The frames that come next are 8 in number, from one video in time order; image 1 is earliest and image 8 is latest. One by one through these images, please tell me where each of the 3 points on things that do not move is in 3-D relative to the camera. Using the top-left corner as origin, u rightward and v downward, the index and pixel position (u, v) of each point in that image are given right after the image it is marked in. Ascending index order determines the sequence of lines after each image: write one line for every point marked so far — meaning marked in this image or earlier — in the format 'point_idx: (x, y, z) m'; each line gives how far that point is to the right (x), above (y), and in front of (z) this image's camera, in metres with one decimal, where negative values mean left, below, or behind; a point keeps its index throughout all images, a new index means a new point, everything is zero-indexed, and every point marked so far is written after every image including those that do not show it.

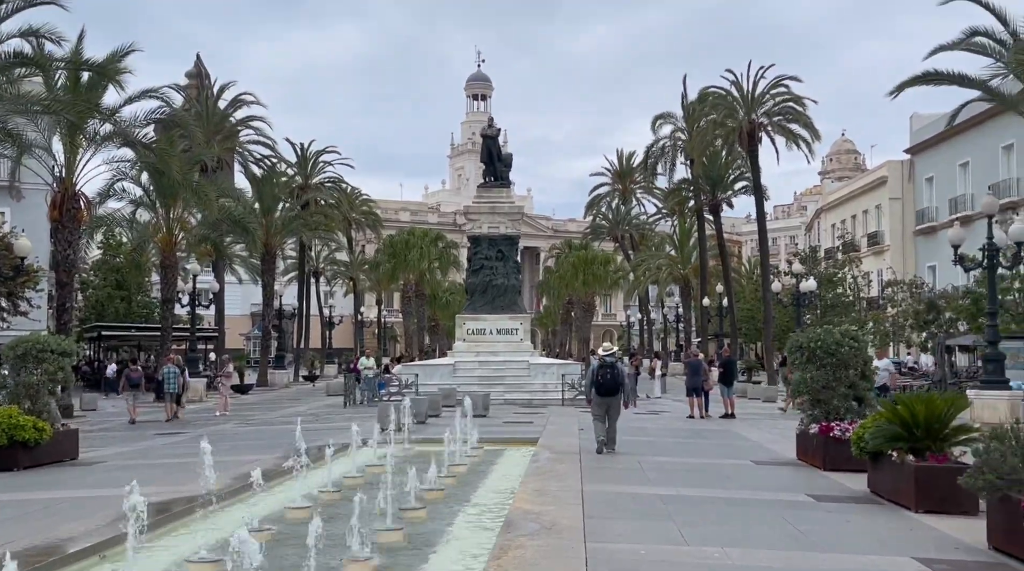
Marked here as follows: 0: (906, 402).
0: (+4.3, -1.3, +11.0) m
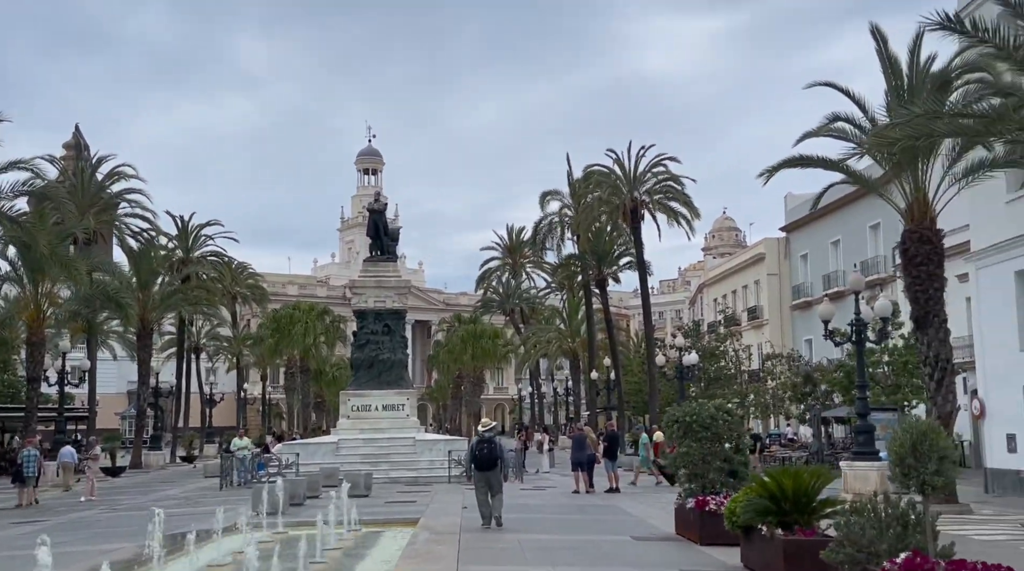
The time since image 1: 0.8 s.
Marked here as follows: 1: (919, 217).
0: (+2.9, -2.1, +11.2) m
1: (+8.1, +1.4, +19.9) m
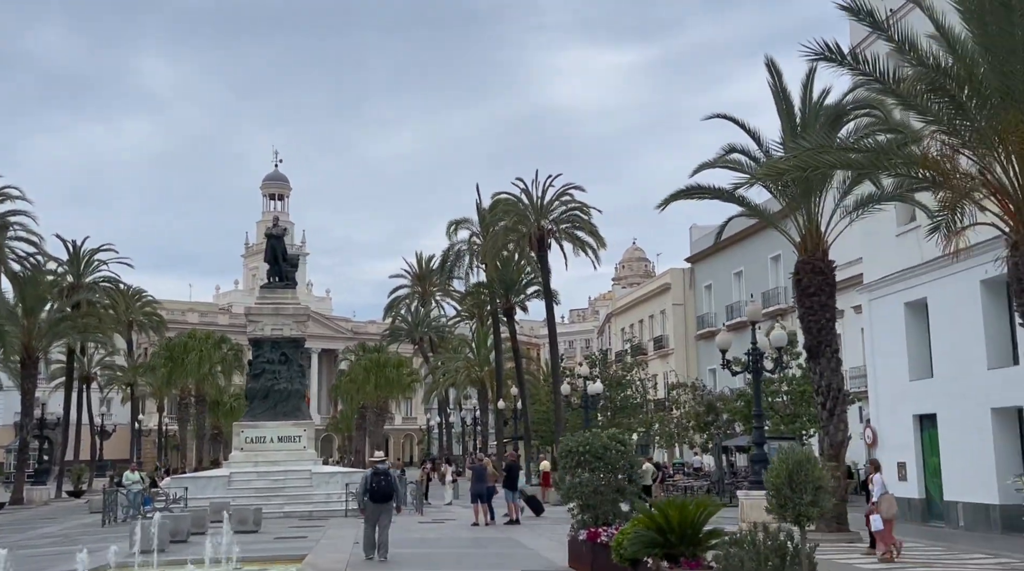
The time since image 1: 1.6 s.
0: (+1.6, -2.4, +11.0) m
1: (+6.0, +0.8, +20.2) m
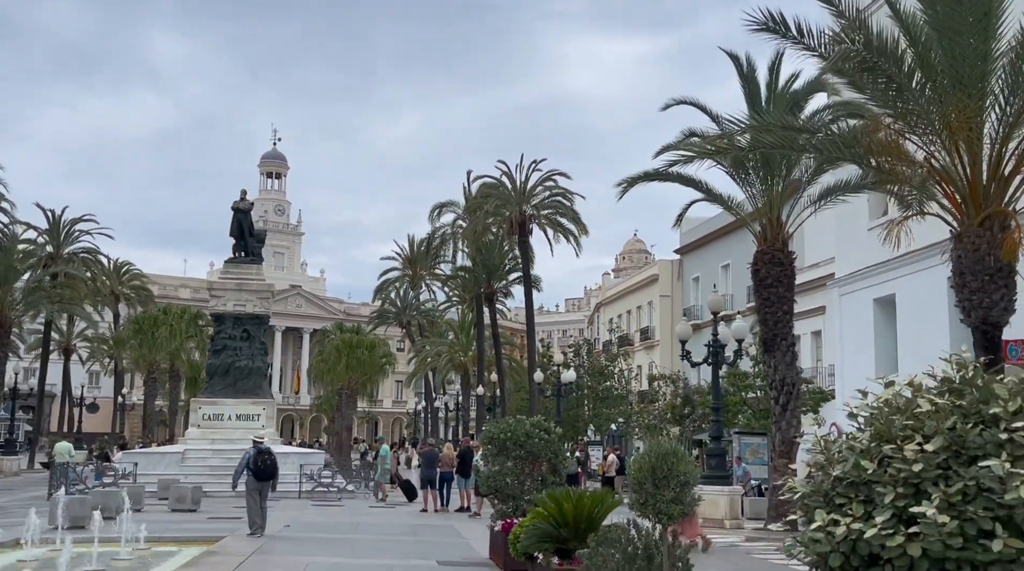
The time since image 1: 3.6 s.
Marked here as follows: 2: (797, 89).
0: (+0.5, -2.2, +10.4) m
1: (+5.0, +0.9, +19.5) m
2: (+5.3, +3.7, +18.7) m
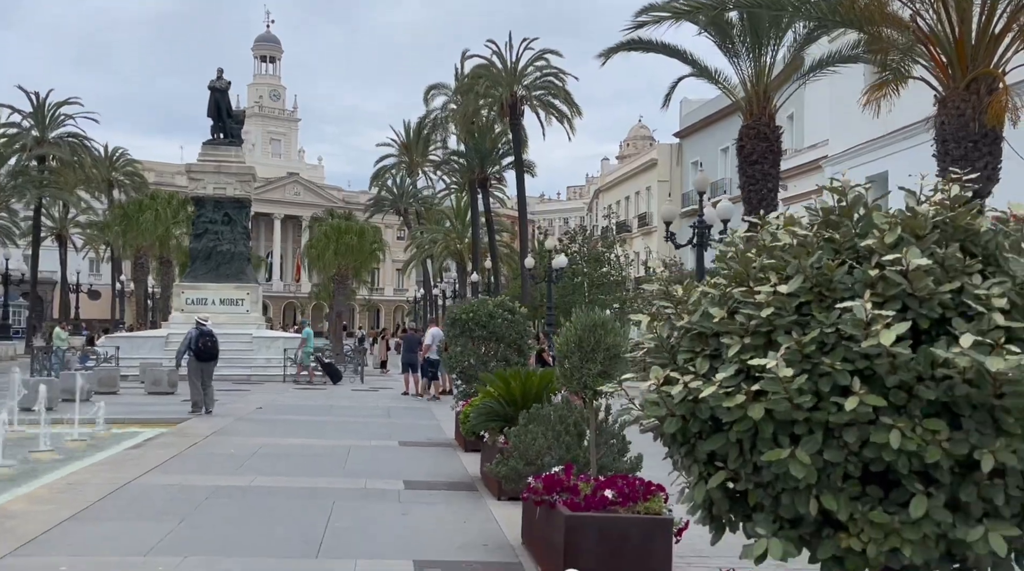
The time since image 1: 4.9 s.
0: (-0.1, -0.9, +9.9) m
1: (+4.6, +3.2, +18.6) m
2: (+4.9, +5.8, +17.6) m
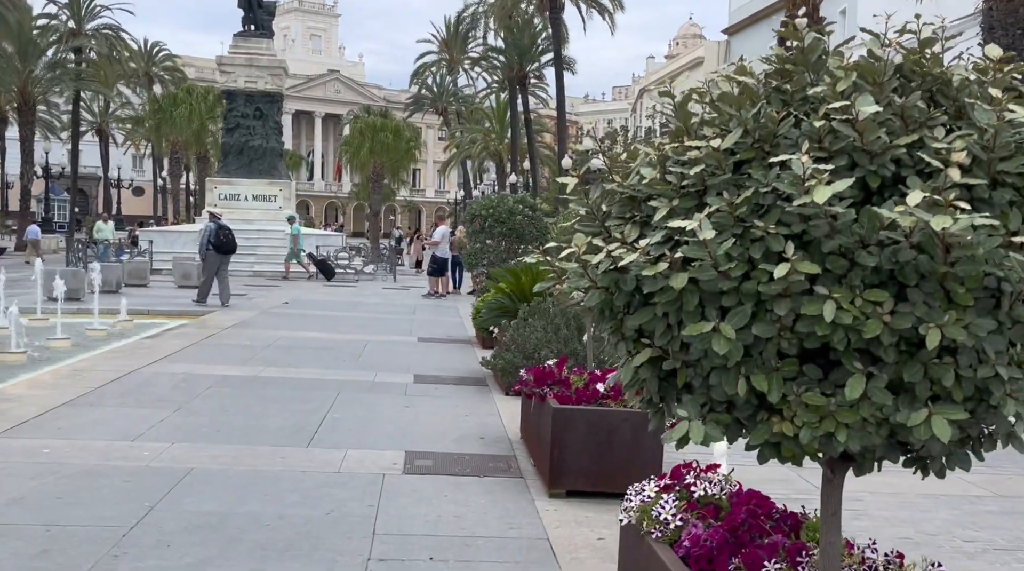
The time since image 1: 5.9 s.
0: (0.0, +0.1, +9.7) m
1: (+5.1, +5.0, +17.7) m
2: (+5.4, +7.5, +16.4) m
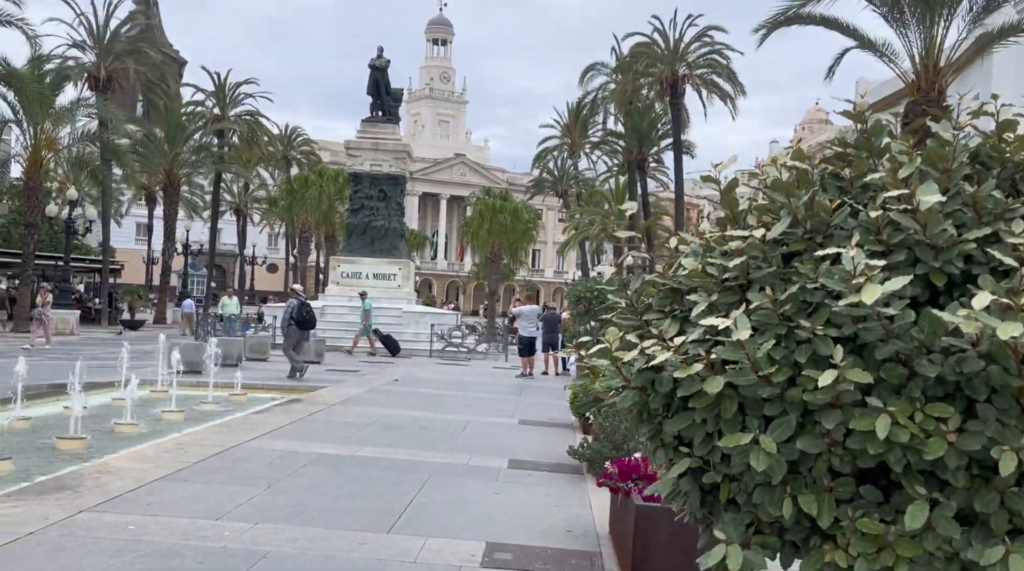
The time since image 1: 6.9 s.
0: (+1.0, -0.7, +9.5) m
1: (+7.1, +3.4, +17.2) m
2: (+7.3, +6.0, +16.1) m
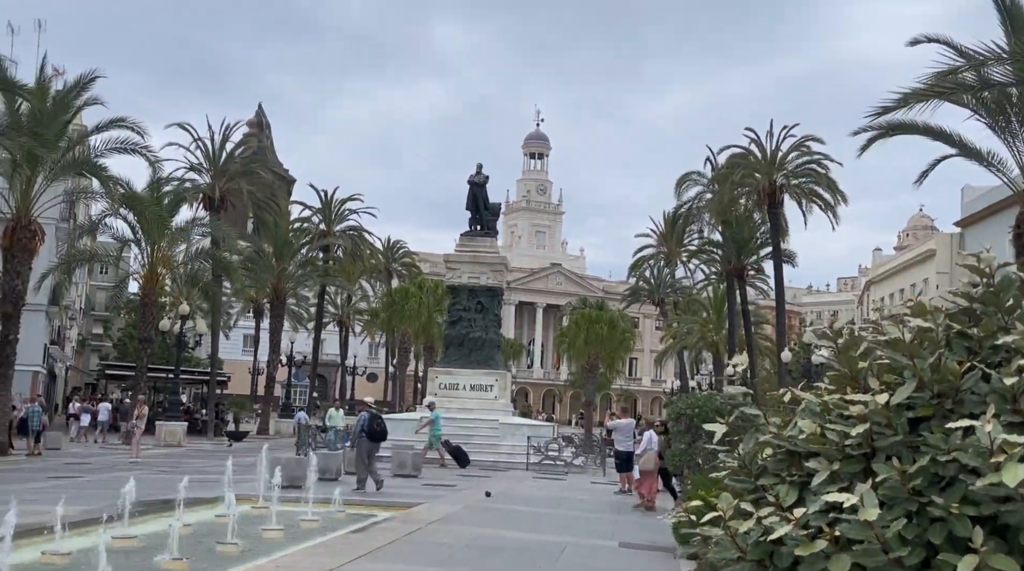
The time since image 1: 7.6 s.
0: (+1.9, -1.8, +9.2) m
1: (+8.7, +1.5, +16.6) m
2: (+8.8, +4.2, +15.8) m
